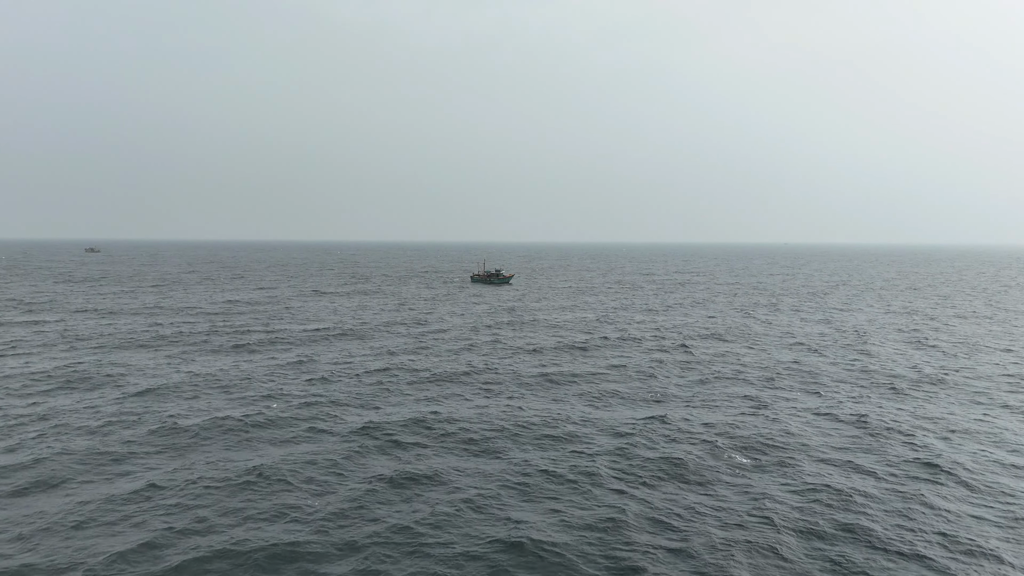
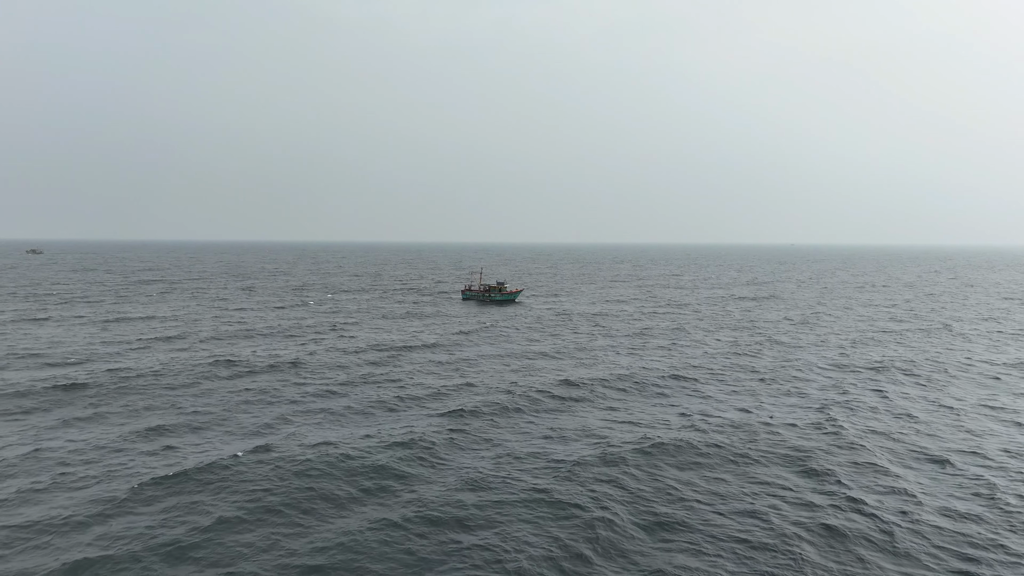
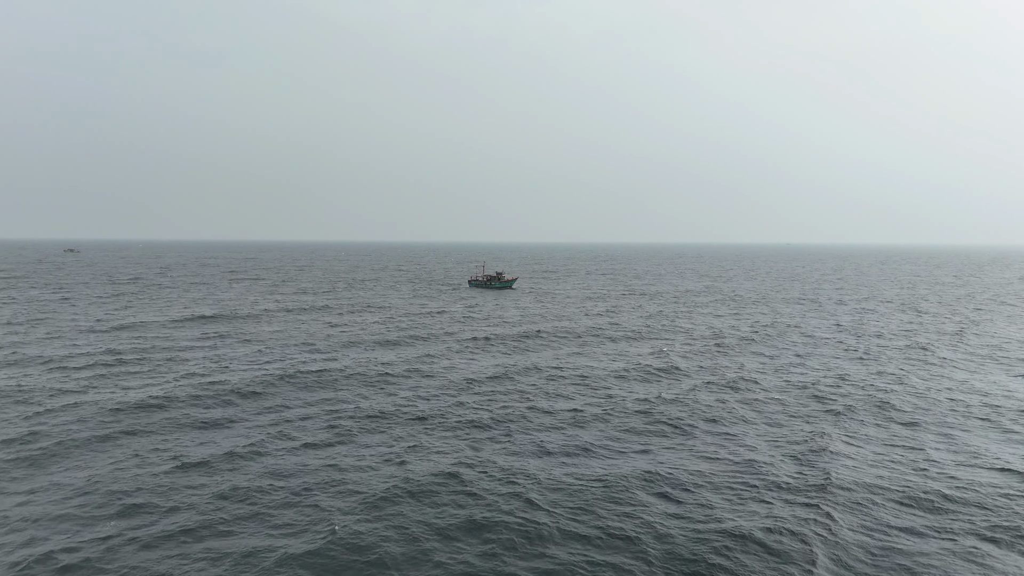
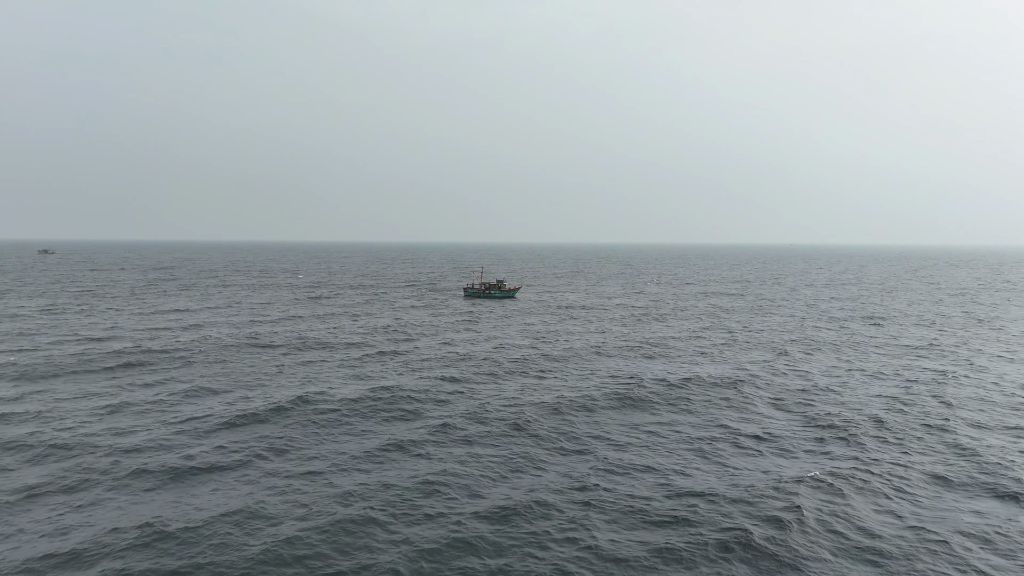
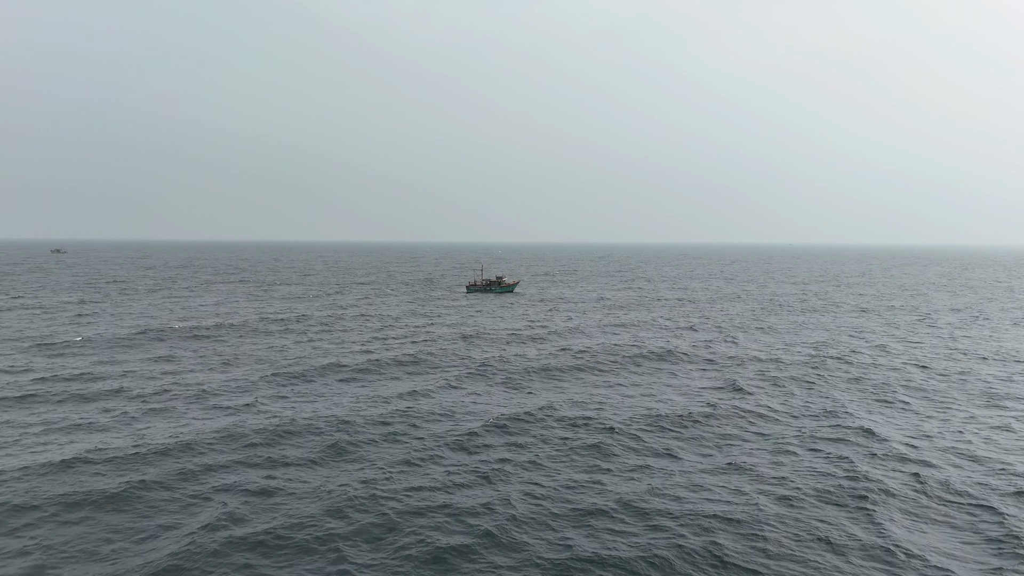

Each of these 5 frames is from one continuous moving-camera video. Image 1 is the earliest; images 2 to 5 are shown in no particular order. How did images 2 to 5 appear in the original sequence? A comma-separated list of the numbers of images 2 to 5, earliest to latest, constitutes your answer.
3, 5, 4, 2
